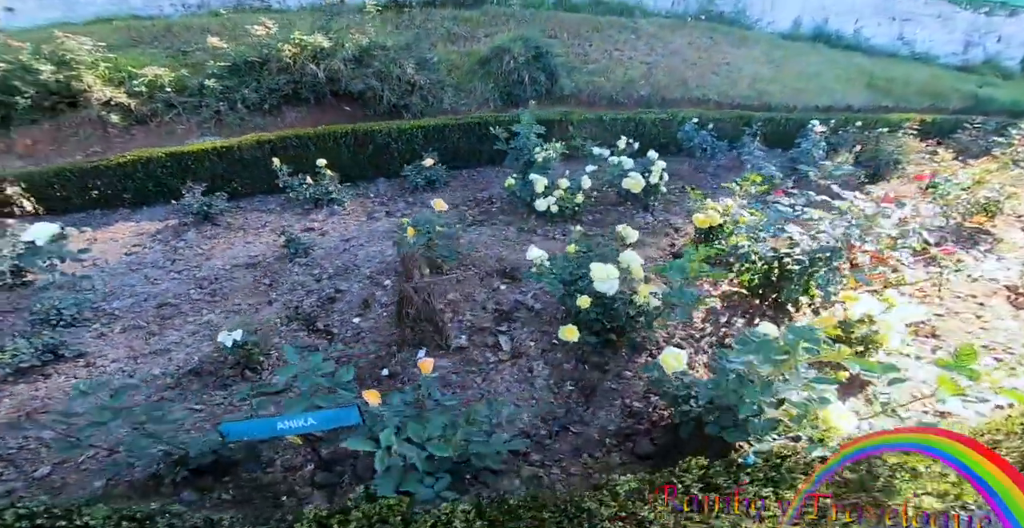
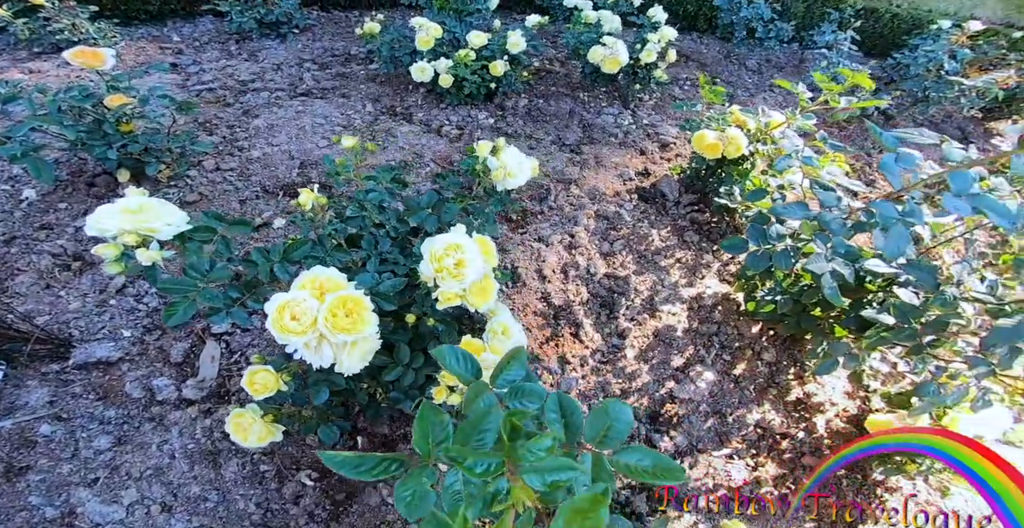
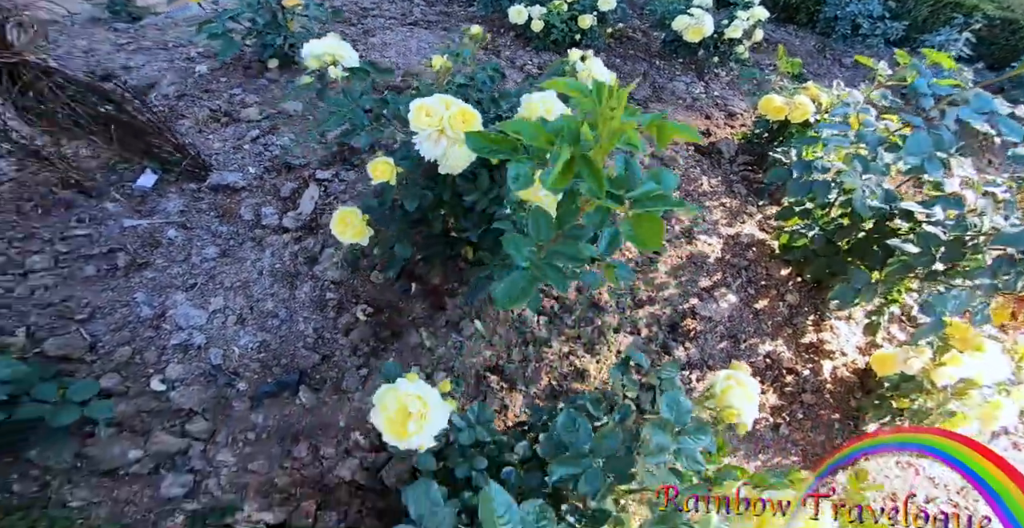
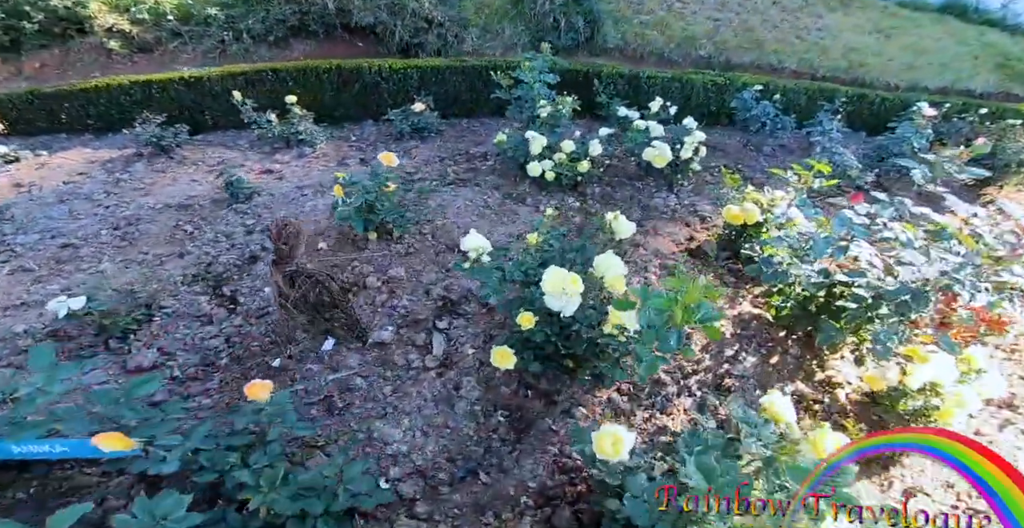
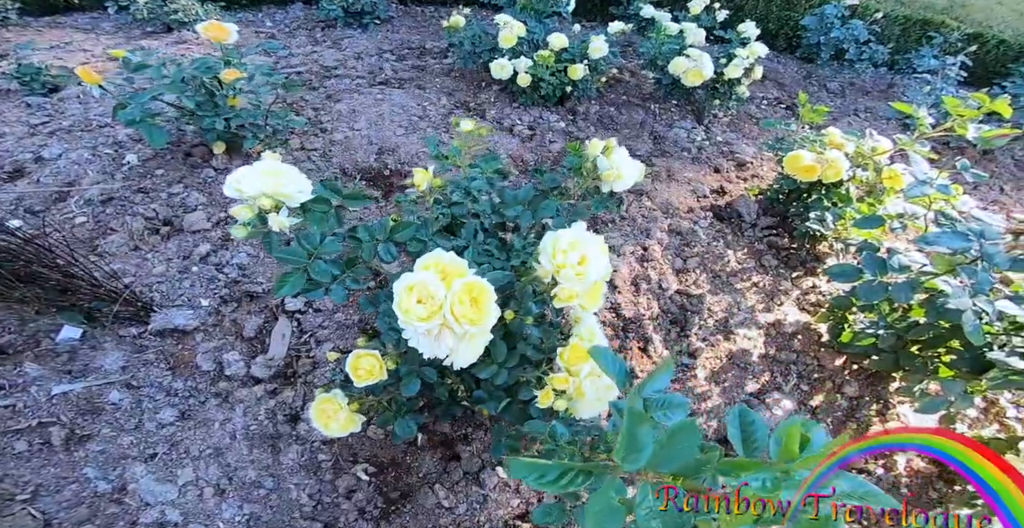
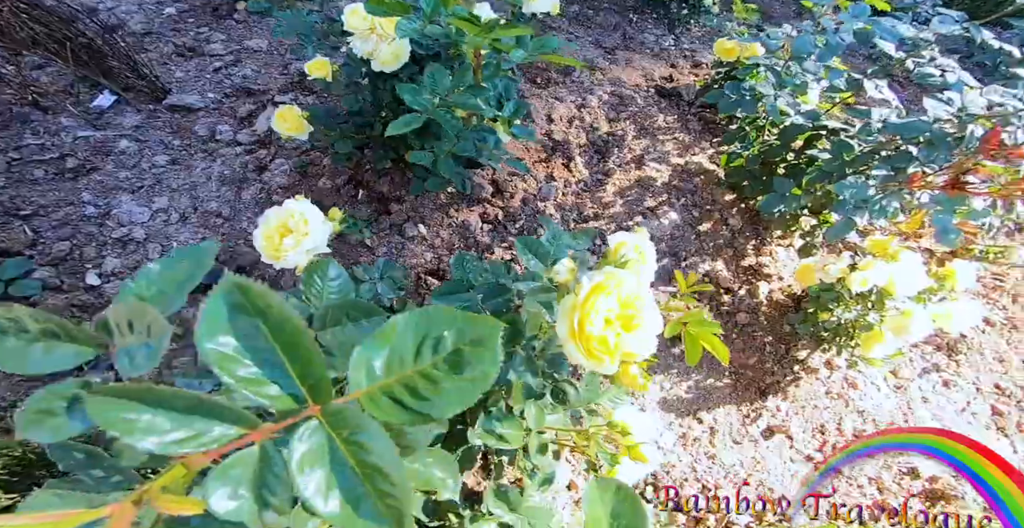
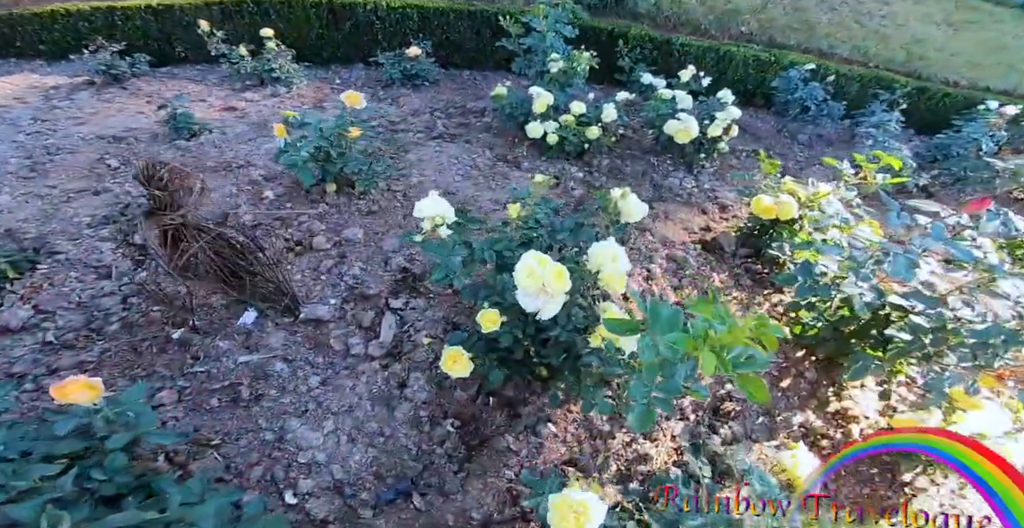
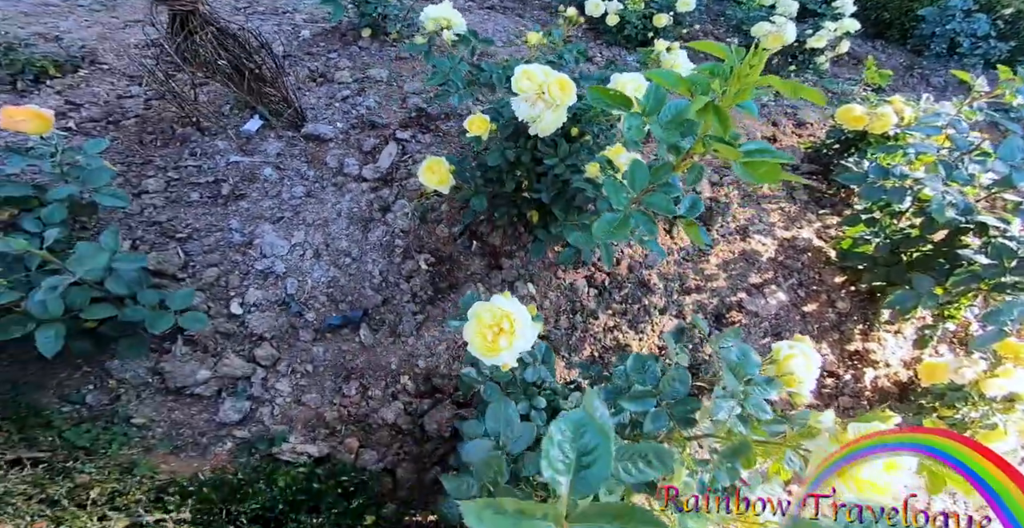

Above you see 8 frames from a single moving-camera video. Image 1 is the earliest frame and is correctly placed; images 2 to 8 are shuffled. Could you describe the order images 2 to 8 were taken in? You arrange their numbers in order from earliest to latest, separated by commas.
4, 7, 5, 2, 3, 8, 6
